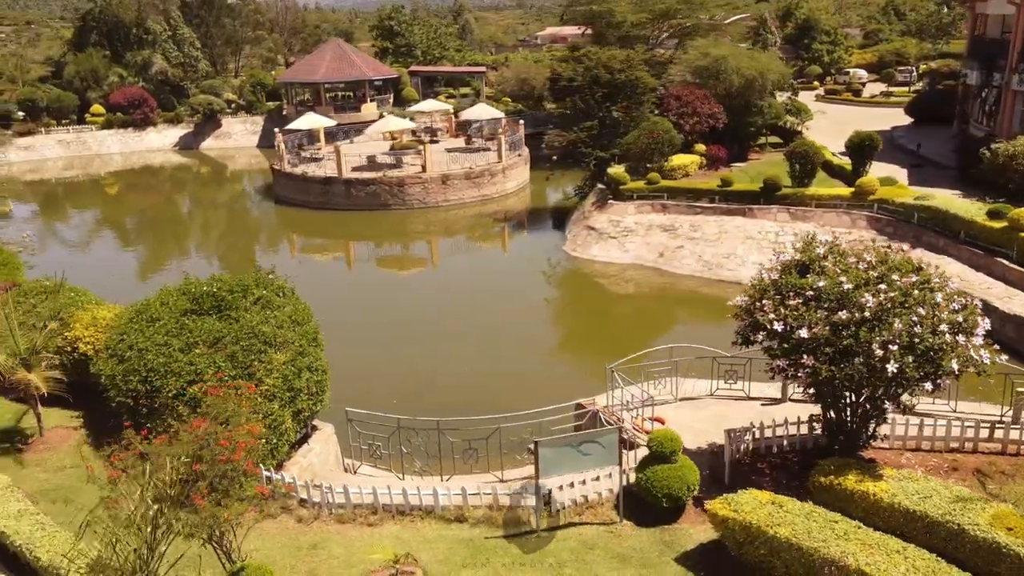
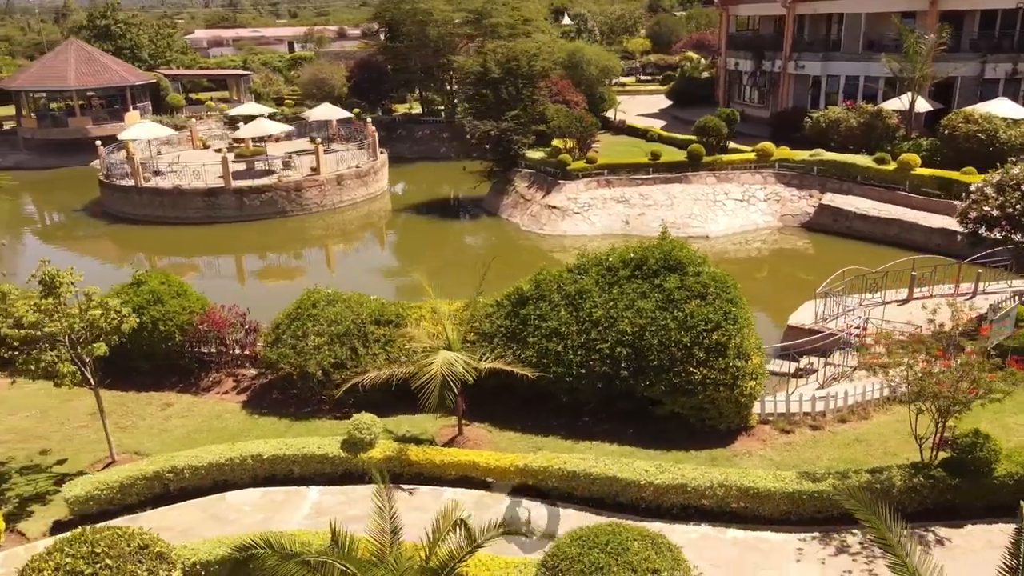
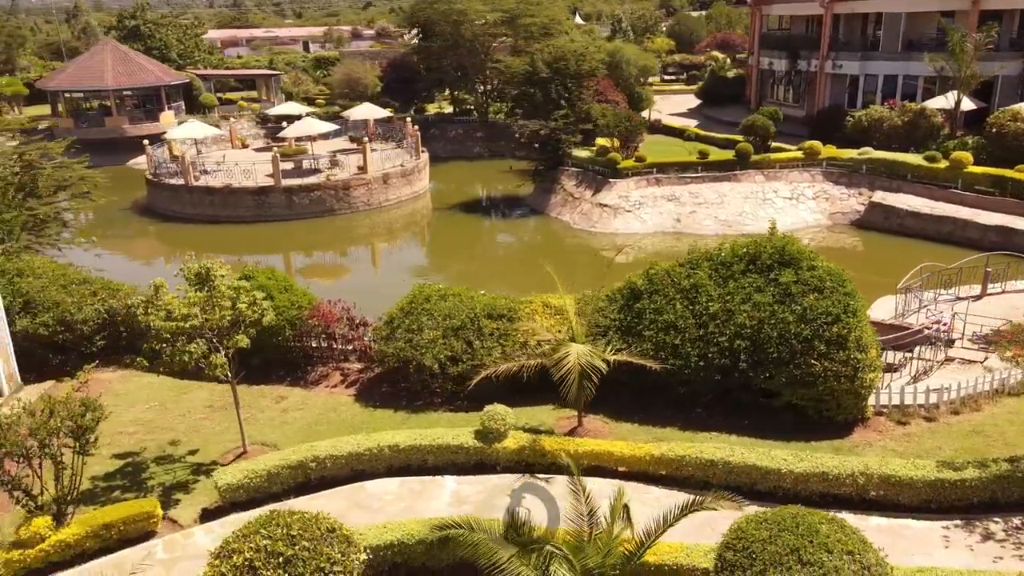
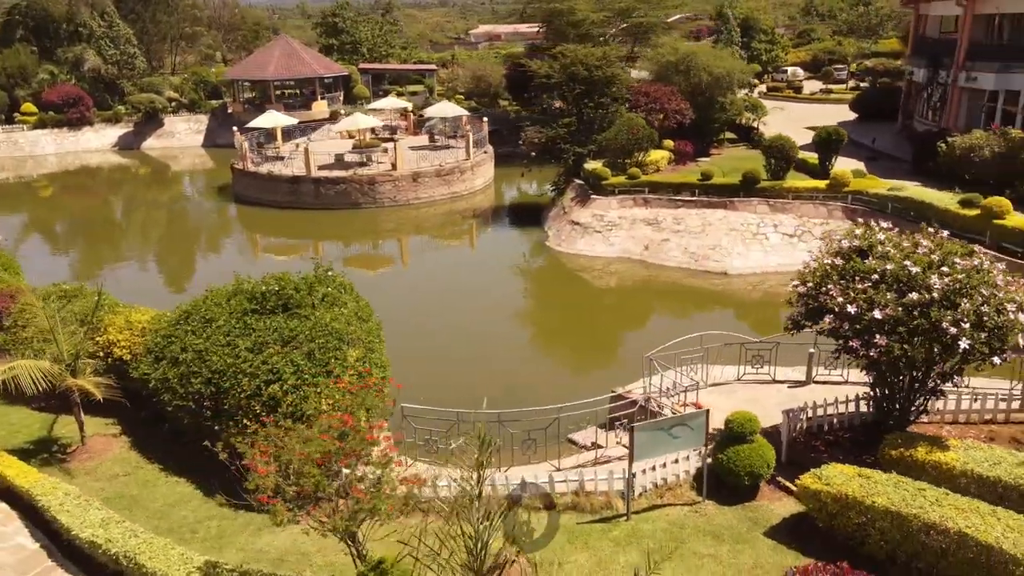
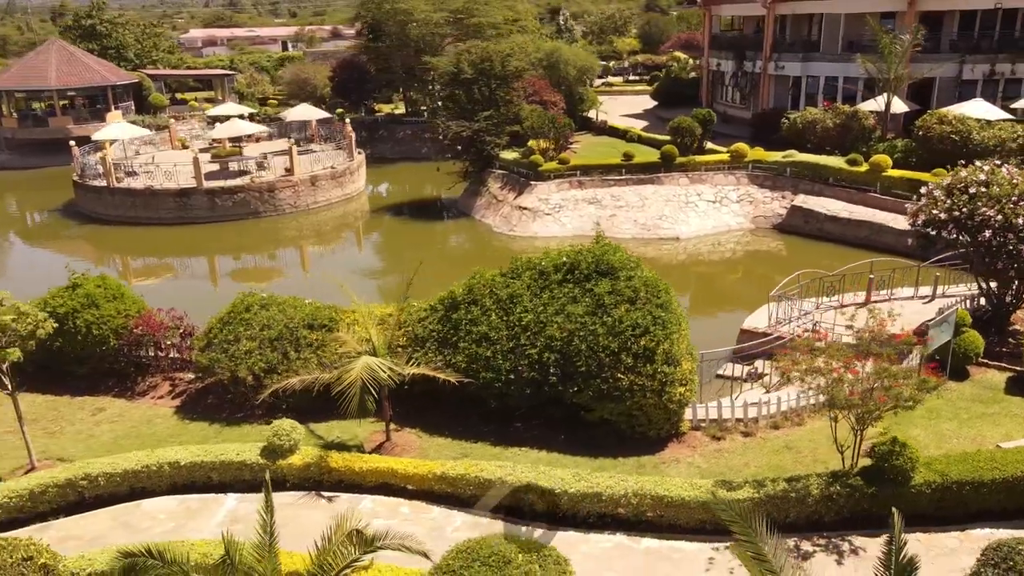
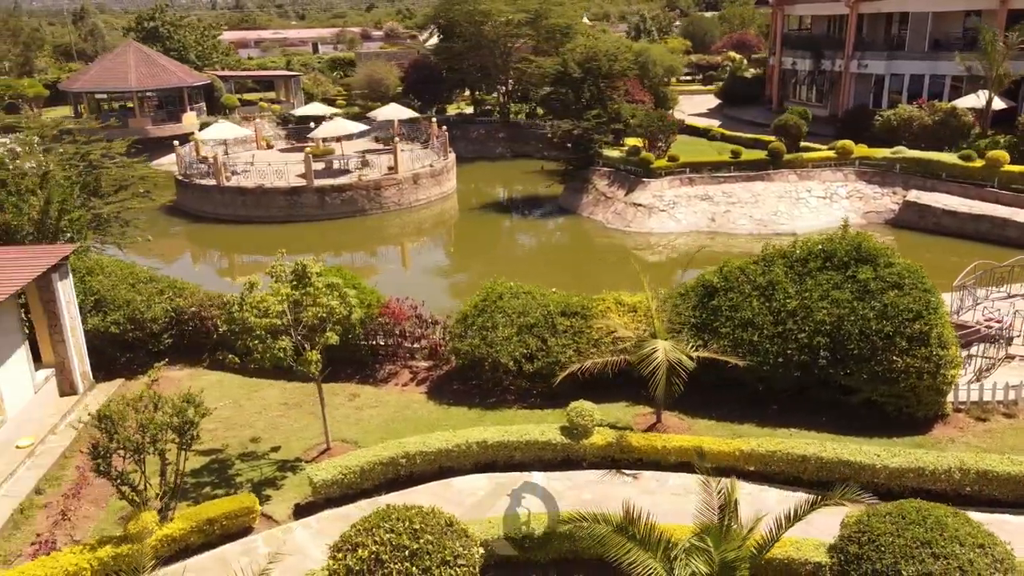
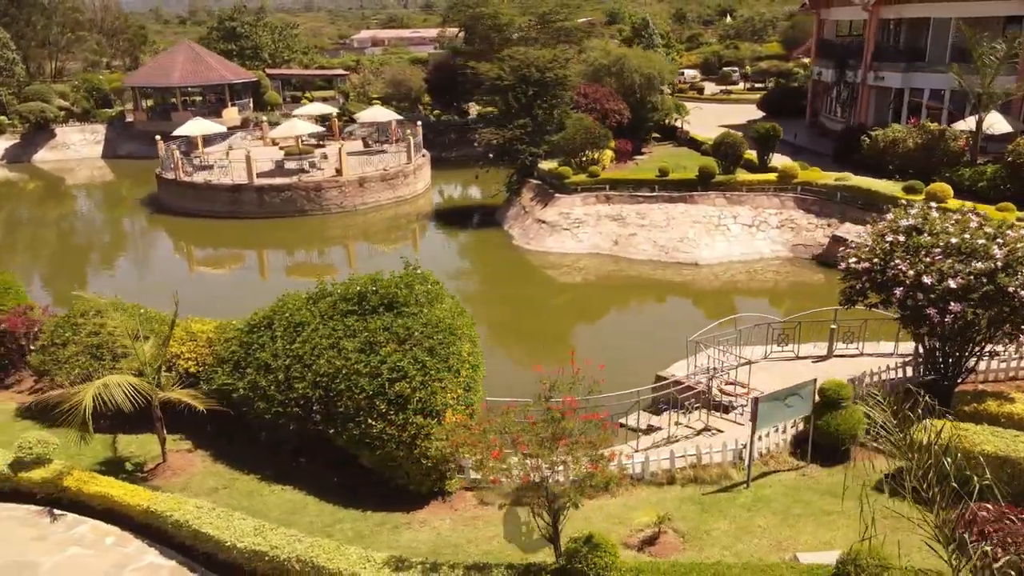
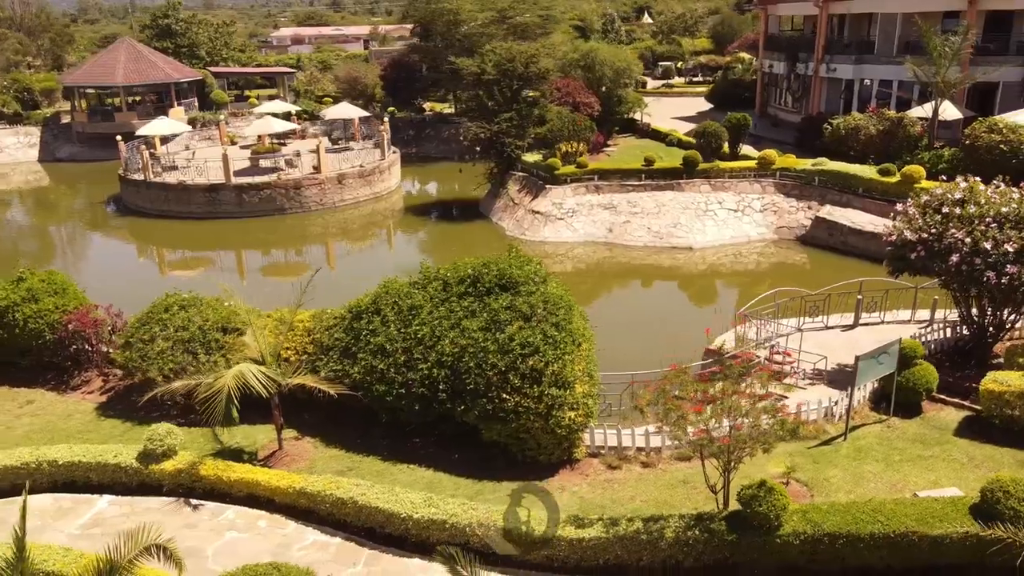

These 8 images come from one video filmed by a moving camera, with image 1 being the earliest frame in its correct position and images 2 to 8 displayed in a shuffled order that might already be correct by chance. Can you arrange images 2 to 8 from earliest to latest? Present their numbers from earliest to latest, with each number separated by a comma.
4, 7, 8, 5, 2, 3, 6
